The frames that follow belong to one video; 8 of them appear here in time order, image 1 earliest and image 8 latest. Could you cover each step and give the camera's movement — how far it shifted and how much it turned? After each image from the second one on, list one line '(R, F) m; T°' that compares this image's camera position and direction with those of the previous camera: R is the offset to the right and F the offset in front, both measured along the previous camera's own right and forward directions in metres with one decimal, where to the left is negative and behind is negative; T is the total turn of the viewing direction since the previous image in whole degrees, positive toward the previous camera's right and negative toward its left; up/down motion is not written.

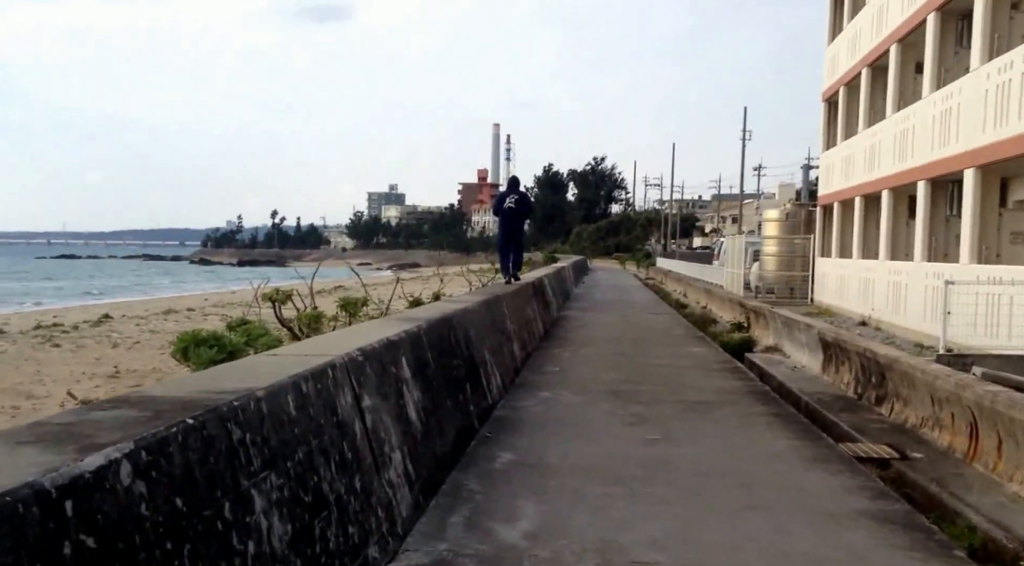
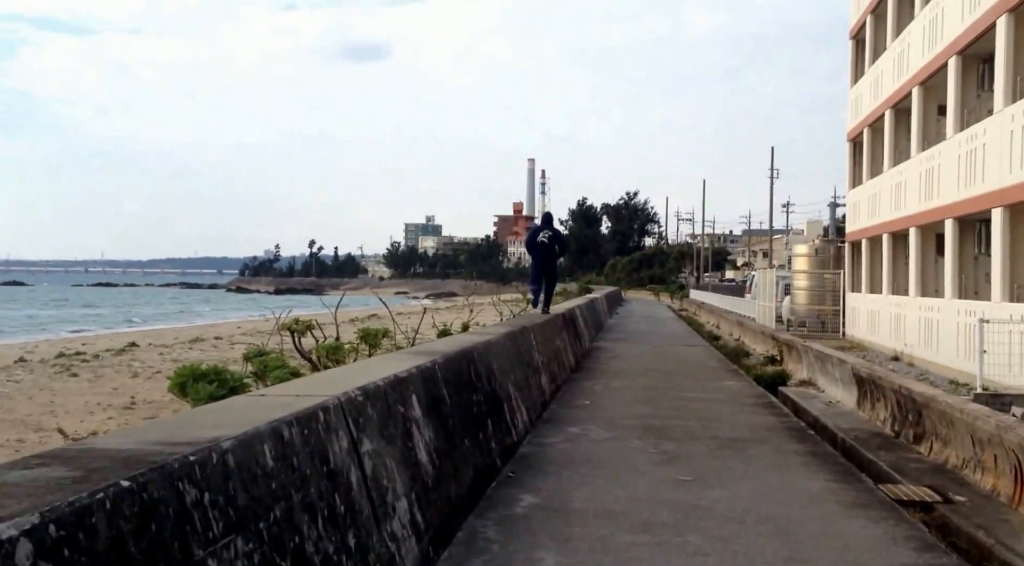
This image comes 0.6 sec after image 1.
(+0.1, +0.3) m; -2°
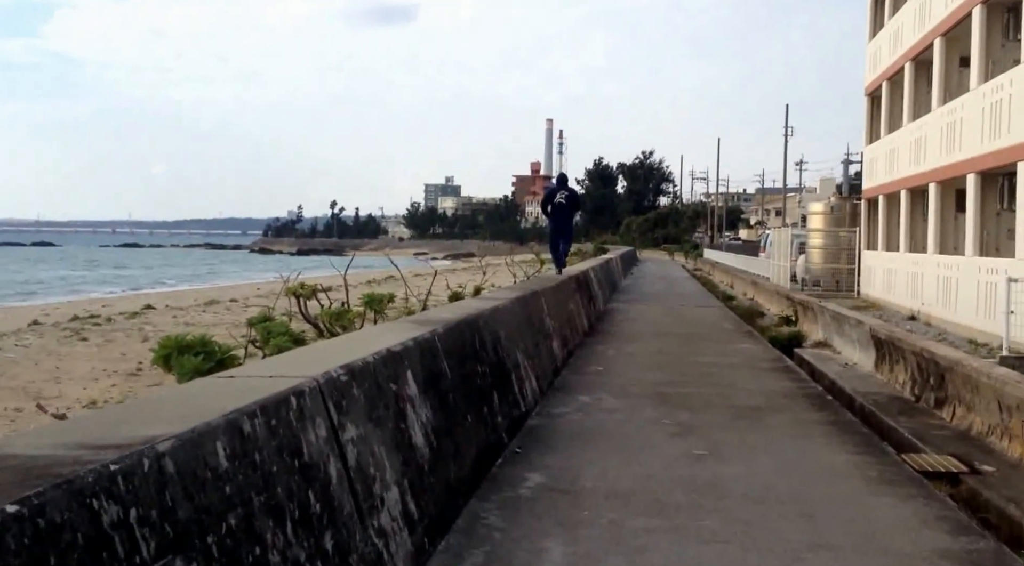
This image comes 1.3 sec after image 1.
(+0.1, +0.4) m; -1°
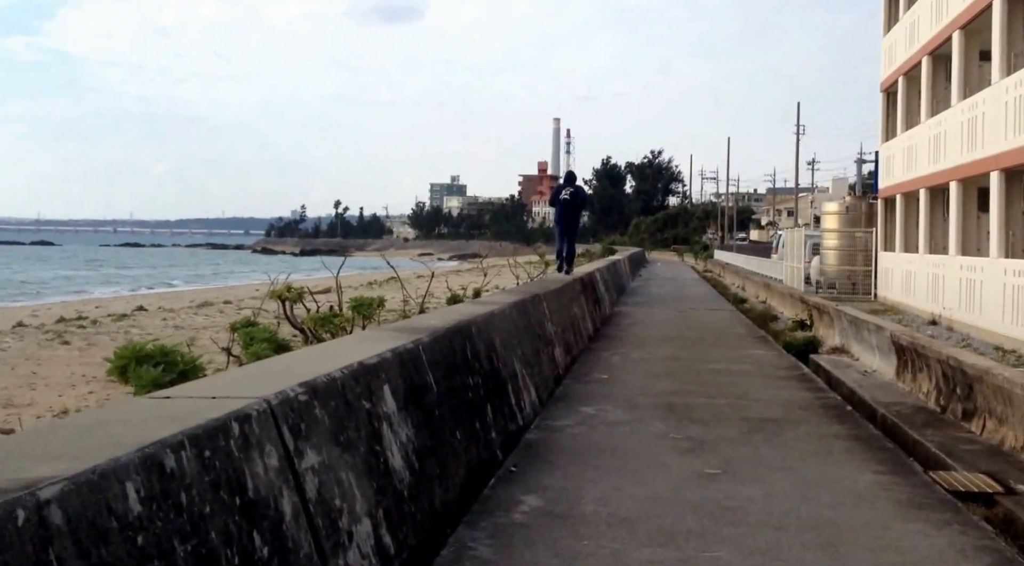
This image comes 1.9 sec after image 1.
(+0.1, +0.6) m; -1°
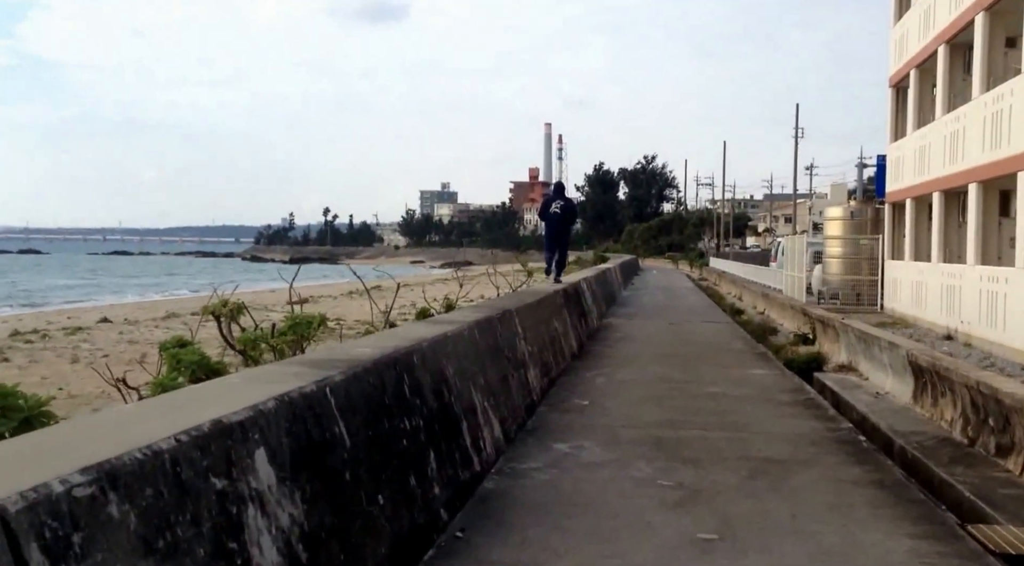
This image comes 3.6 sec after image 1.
(+0.3, +1.3) m; 0°
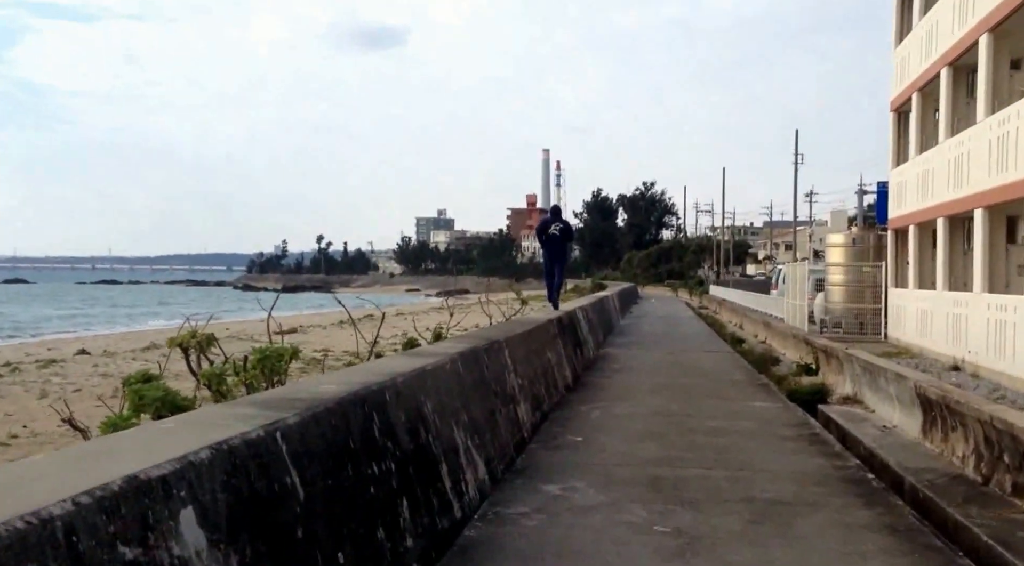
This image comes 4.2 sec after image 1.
(+0.1, +0.4) m; 0°
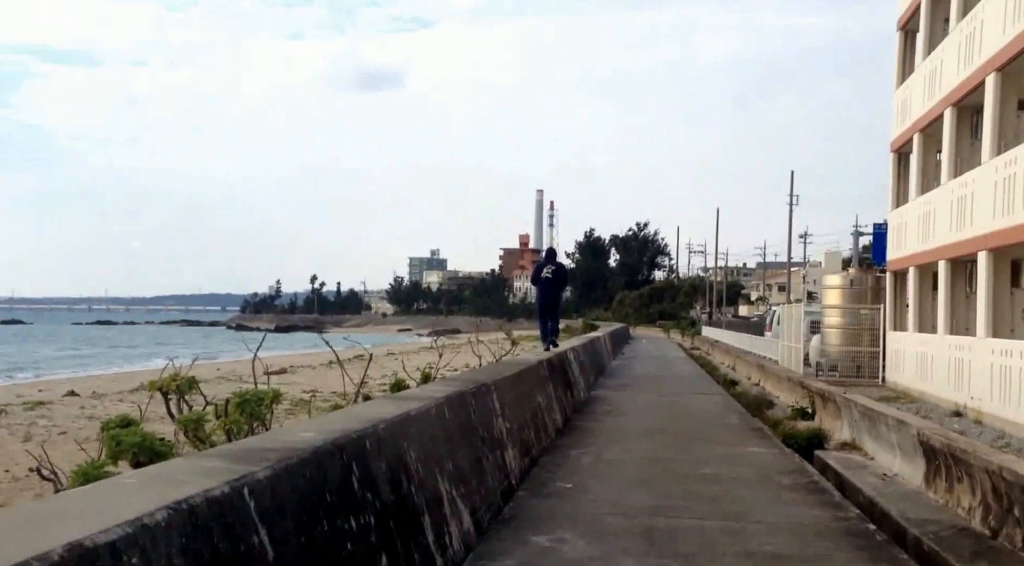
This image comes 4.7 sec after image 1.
(0.0, +0.3) m; 0°
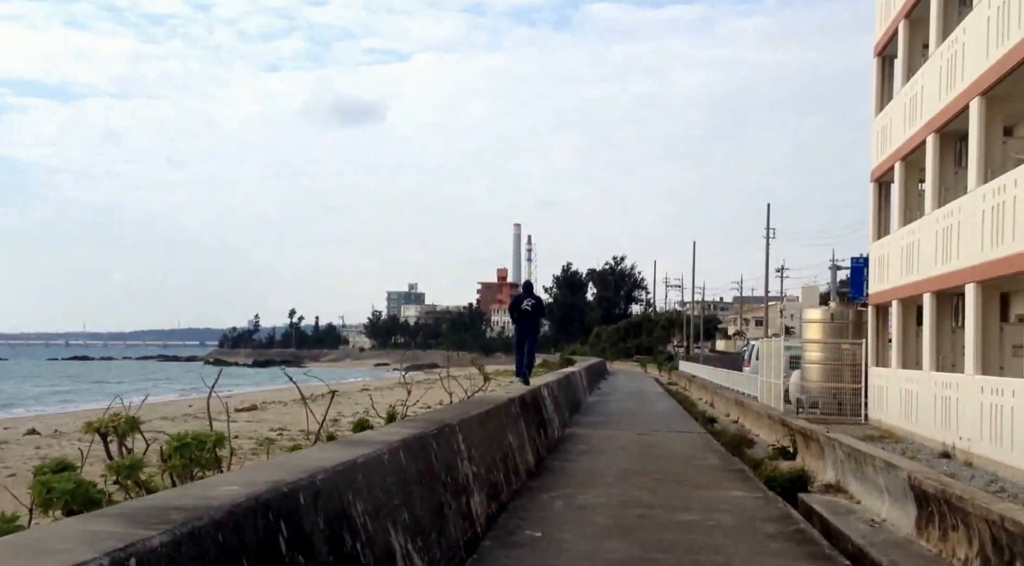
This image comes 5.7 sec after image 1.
(+0.1, +0.5) m; +1°
